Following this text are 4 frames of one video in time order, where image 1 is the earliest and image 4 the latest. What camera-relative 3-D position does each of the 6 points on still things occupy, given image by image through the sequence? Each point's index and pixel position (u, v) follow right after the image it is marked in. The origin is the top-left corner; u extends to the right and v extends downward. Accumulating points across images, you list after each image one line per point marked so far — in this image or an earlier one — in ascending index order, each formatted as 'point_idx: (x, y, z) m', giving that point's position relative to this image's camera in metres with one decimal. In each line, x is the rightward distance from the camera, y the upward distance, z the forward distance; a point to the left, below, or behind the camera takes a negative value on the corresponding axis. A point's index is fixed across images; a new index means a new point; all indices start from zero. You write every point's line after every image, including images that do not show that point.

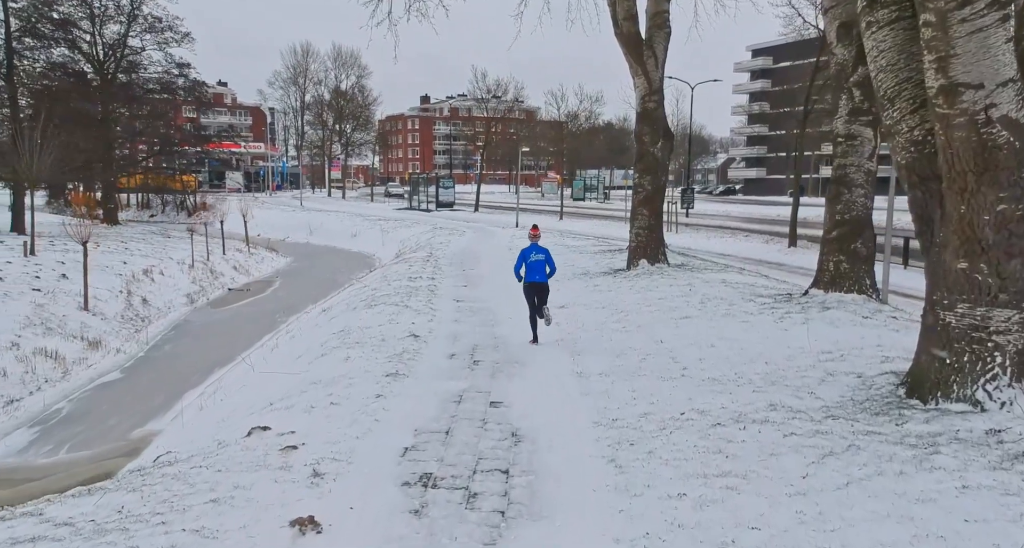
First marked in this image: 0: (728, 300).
0: (+3.1, -0.4, +11.1) m
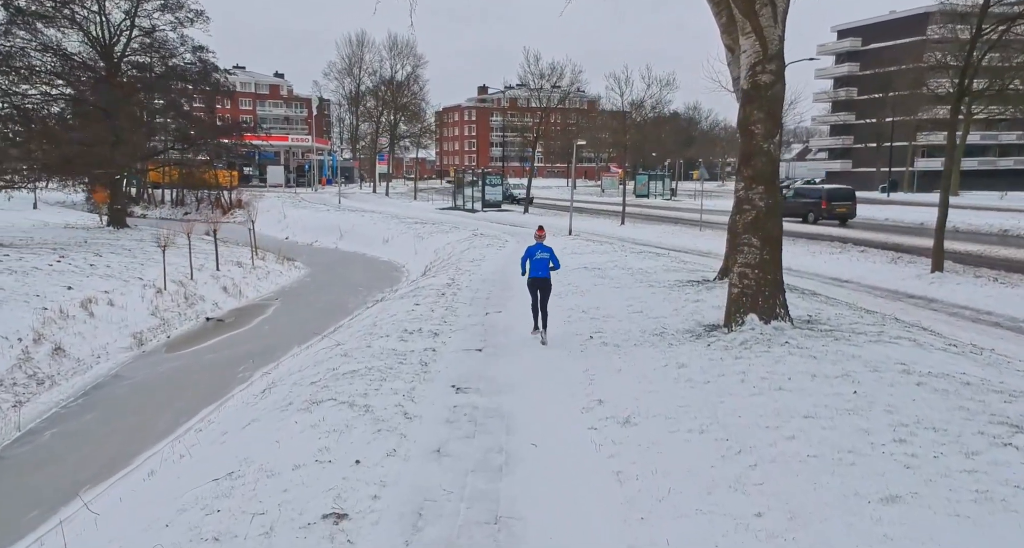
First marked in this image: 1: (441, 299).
0: (+3.3, -1.2, +5.7) m
1: (-1.3, -0.5, +14.5) m
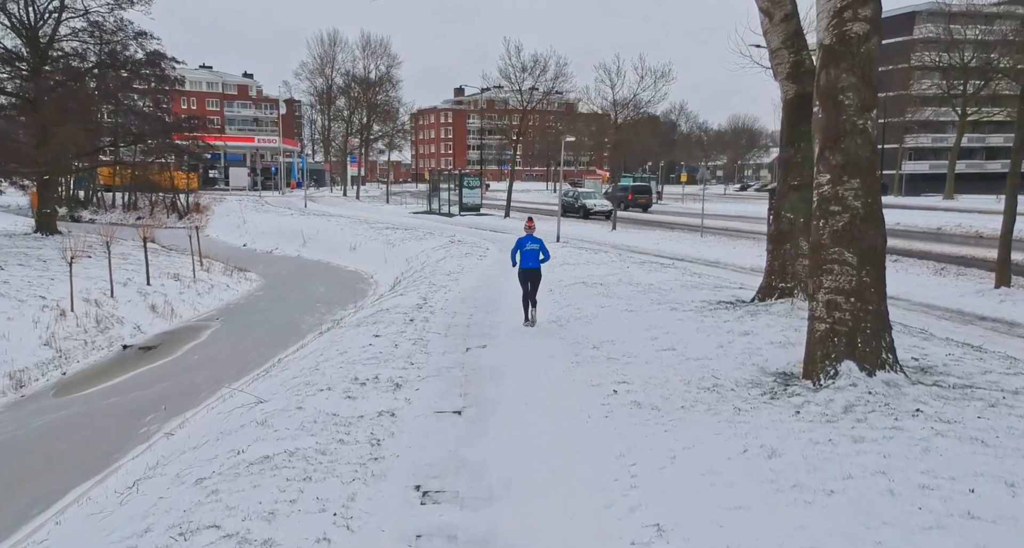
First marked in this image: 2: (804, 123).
0: (+3.3, -1.5, +2.7) m
1: (-1.5, -0.8, +11.3) m
2: (+4.5, +2.4, +12.1) m
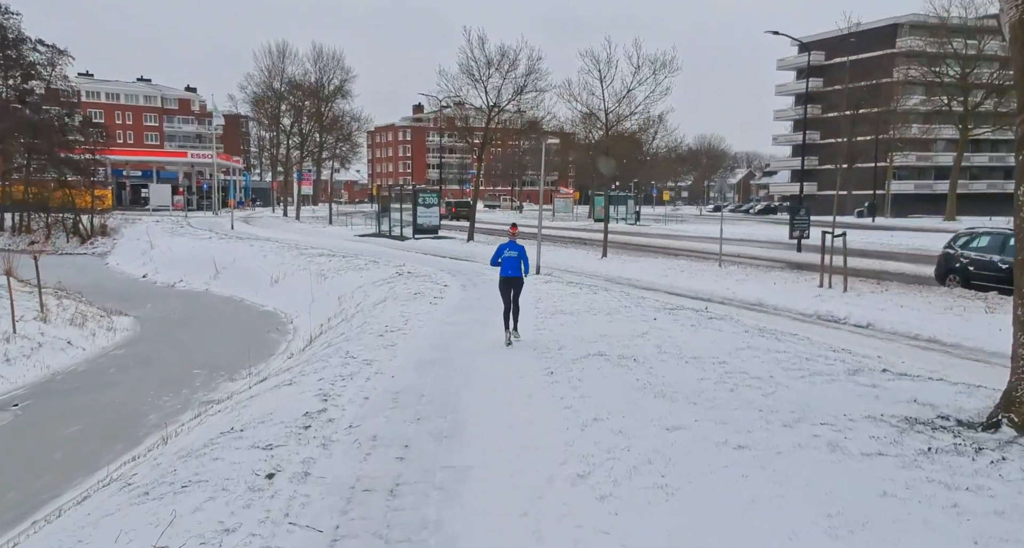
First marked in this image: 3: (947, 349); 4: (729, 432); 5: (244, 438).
0: (+3.6, -1.9, -3.6) m
1: (-1.6, -1.5, +4.7) m
2: (+4.3, +1.6, +5.9) m
3: (+6.3, -0.9, +10.9) m
4: (+1.7, -1.2, +6.3) m
5: (-2.3, -1.4, +6.6) m
